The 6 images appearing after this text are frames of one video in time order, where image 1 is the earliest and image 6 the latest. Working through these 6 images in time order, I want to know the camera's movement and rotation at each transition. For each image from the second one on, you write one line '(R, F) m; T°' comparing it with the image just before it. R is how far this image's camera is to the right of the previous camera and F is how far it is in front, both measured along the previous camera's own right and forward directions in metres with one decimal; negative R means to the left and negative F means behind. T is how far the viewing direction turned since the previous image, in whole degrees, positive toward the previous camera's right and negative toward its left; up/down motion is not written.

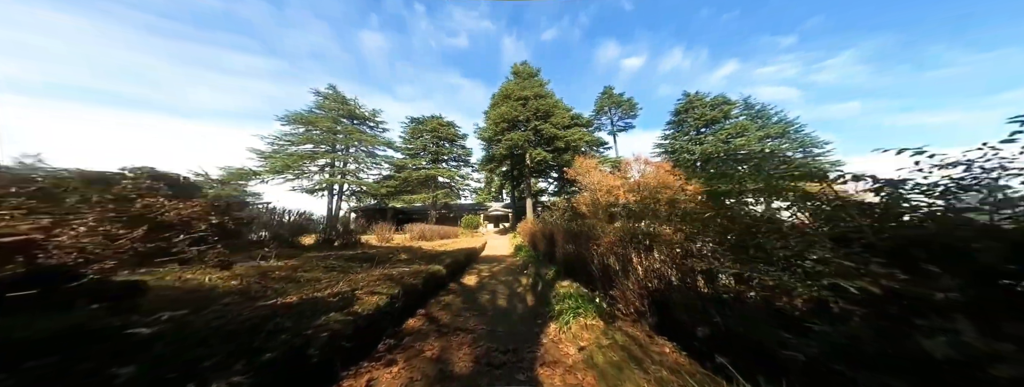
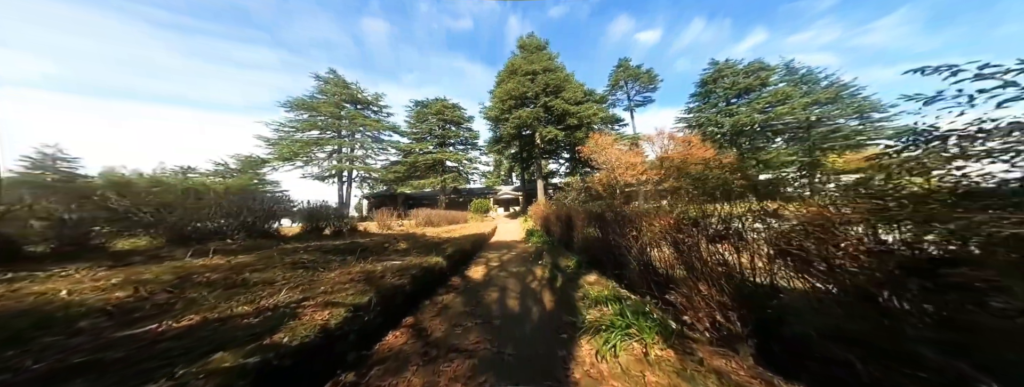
(0.0, +0.9) m; -2°
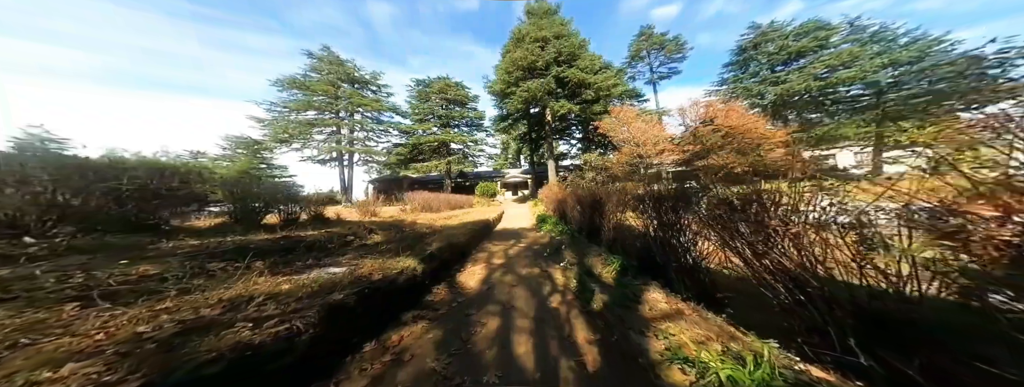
(0.0, +1.5) m; -2°
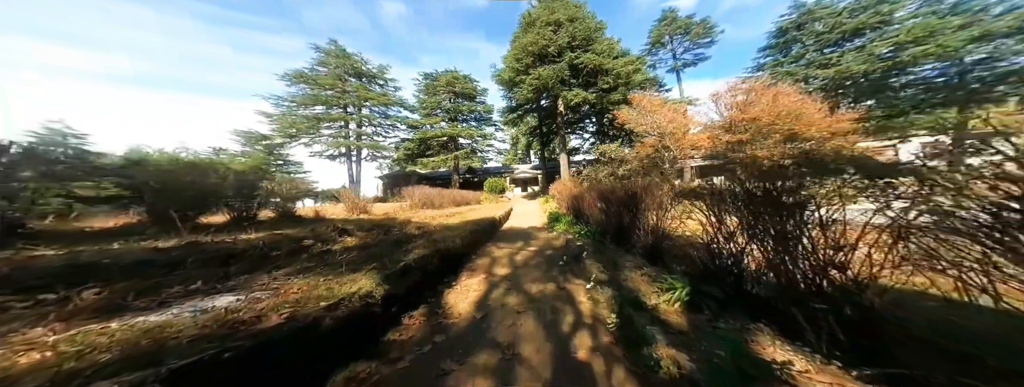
(0.0, +1.0) m; -2°
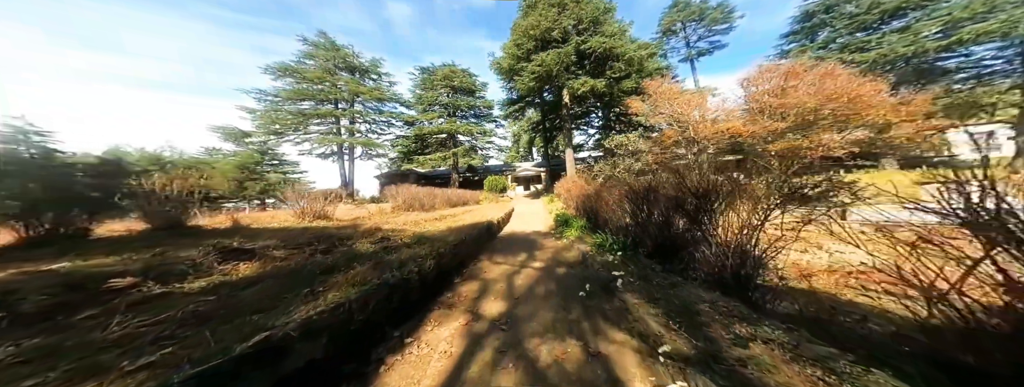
(+0.1, +1.3) m; -1°
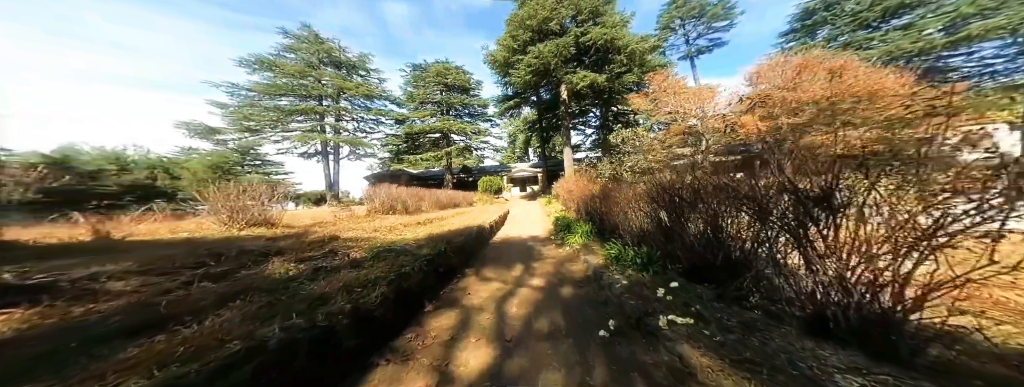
(+0.1, +0.9) m; +1°
